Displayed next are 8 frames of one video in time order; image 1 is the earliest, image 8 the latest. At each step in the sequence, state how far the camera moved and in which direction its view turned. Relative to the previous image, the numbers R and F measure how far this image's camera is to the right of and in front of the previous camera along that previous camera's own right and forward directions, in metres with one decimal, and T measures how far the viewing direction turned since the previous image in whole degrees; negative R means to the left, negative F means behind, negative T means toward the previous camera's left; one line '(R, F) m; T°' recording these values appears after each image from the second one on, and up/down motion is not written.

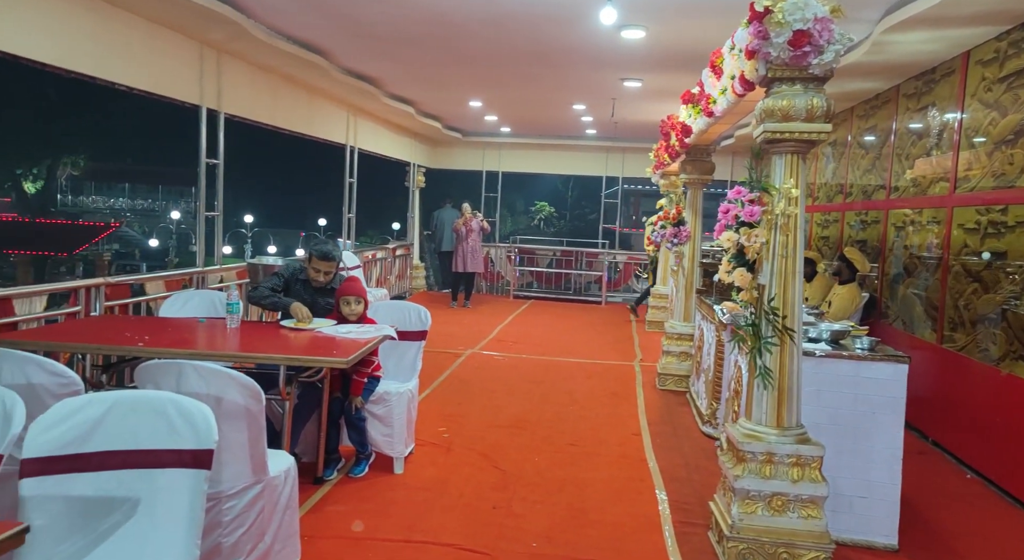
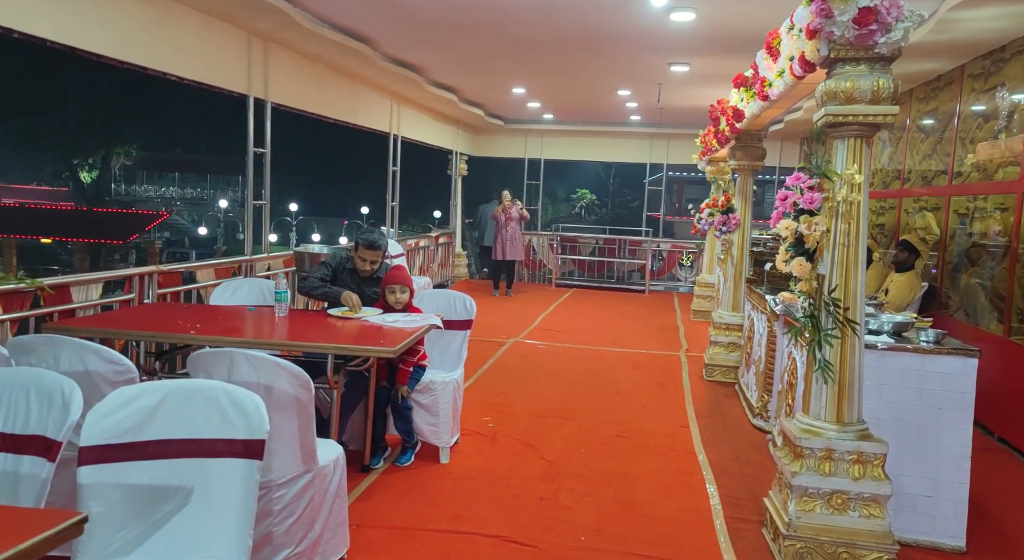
(0.0, 0.0) m; -3°
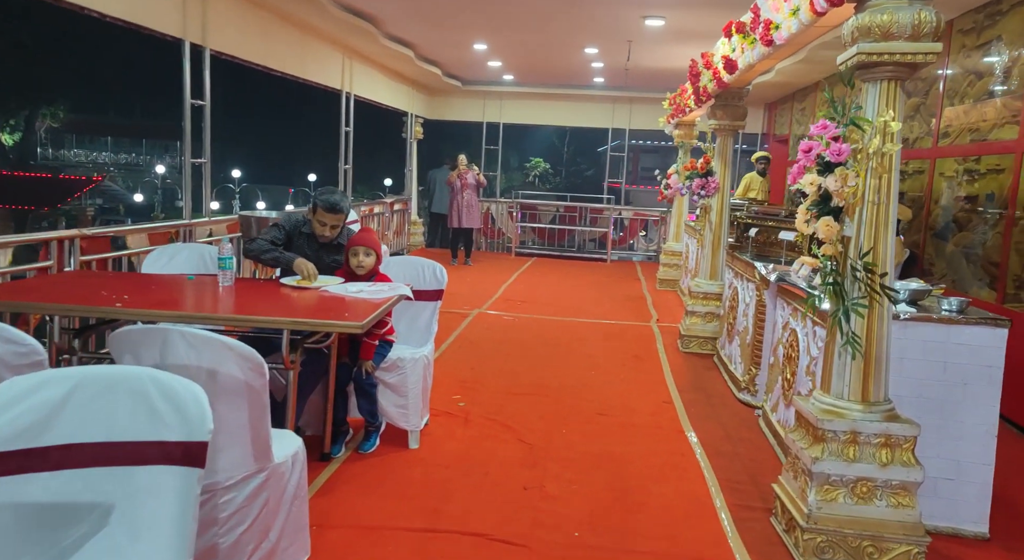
(-0.1, +0.4) m; +4°
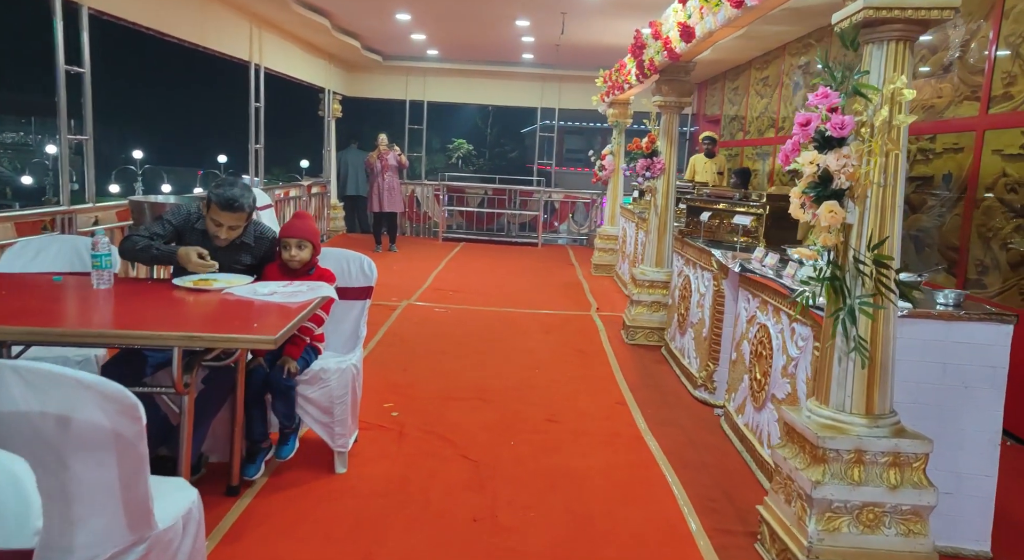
(-0.1, +0.4) m; +6°
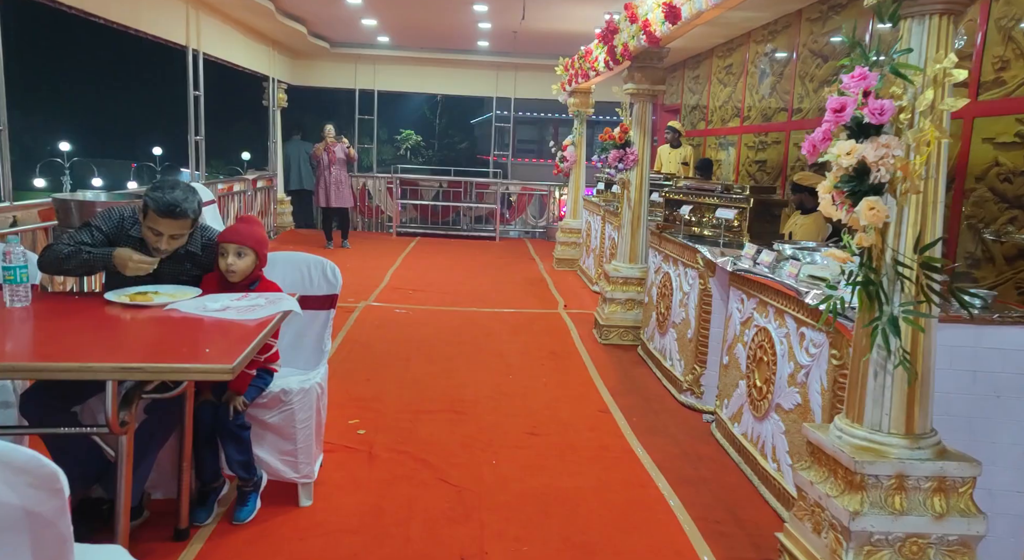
(-0.1, +0.3) m; +4°
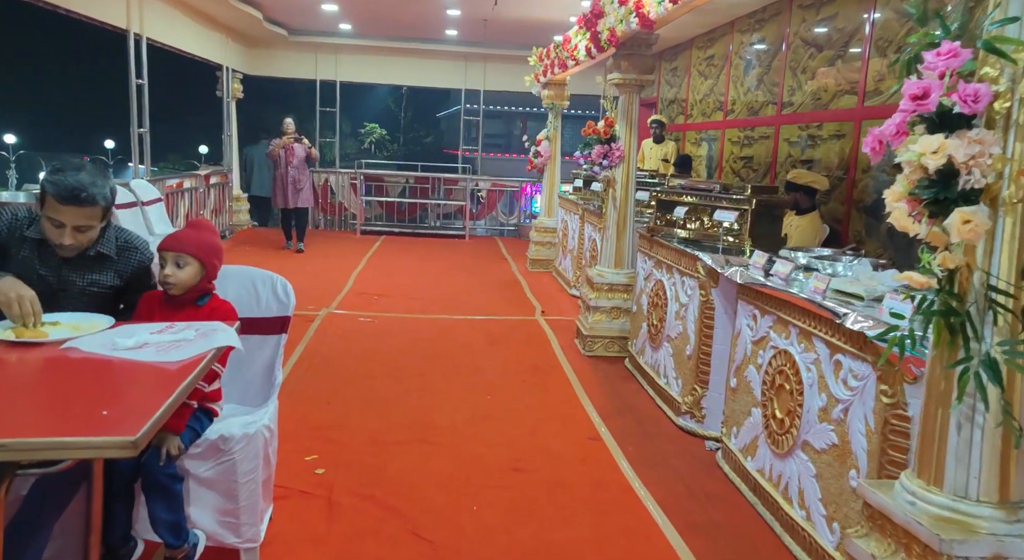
(-0.1, +0.4) m; +3°
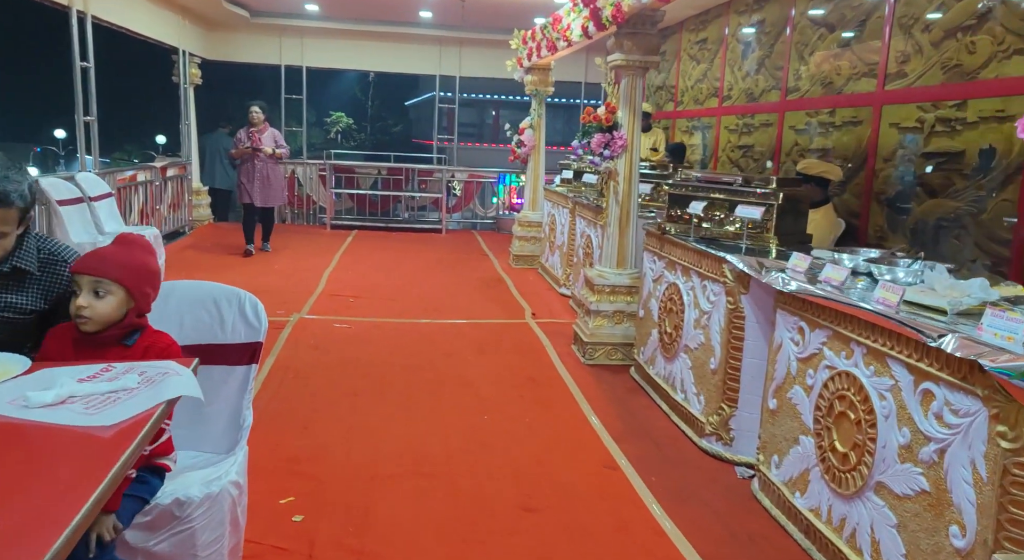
(-0.1, +0.4) m; +3°
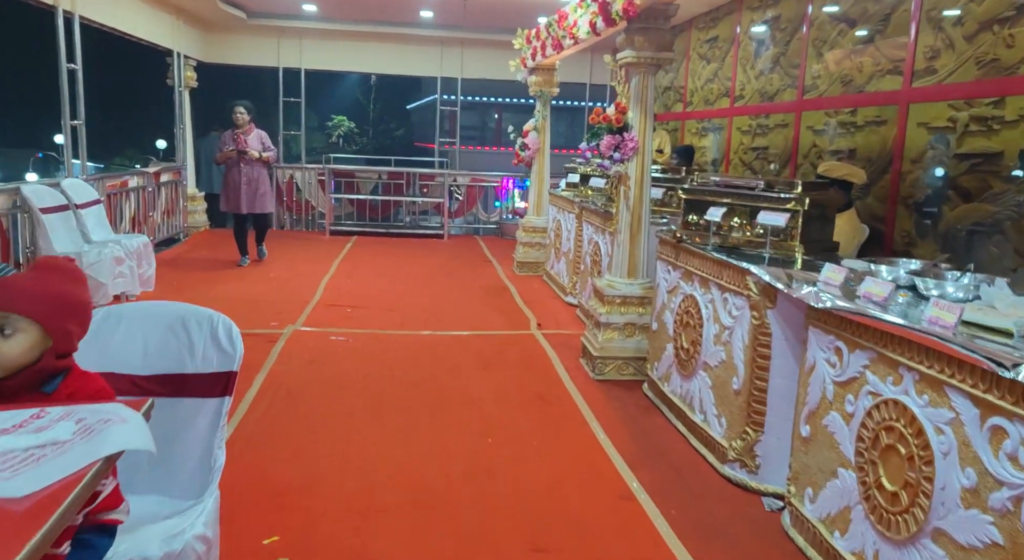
(0.0, +0.2) m; 0°
